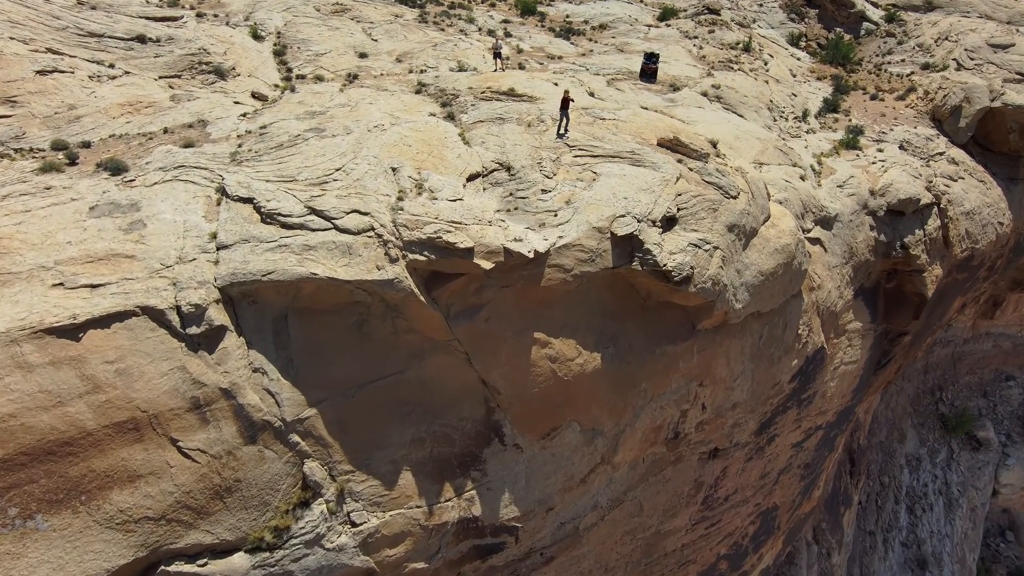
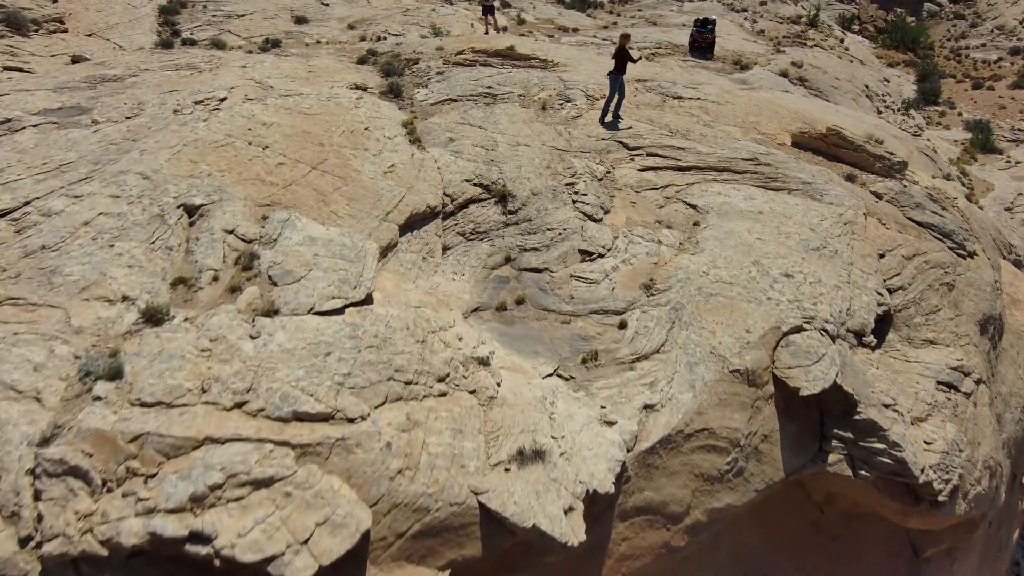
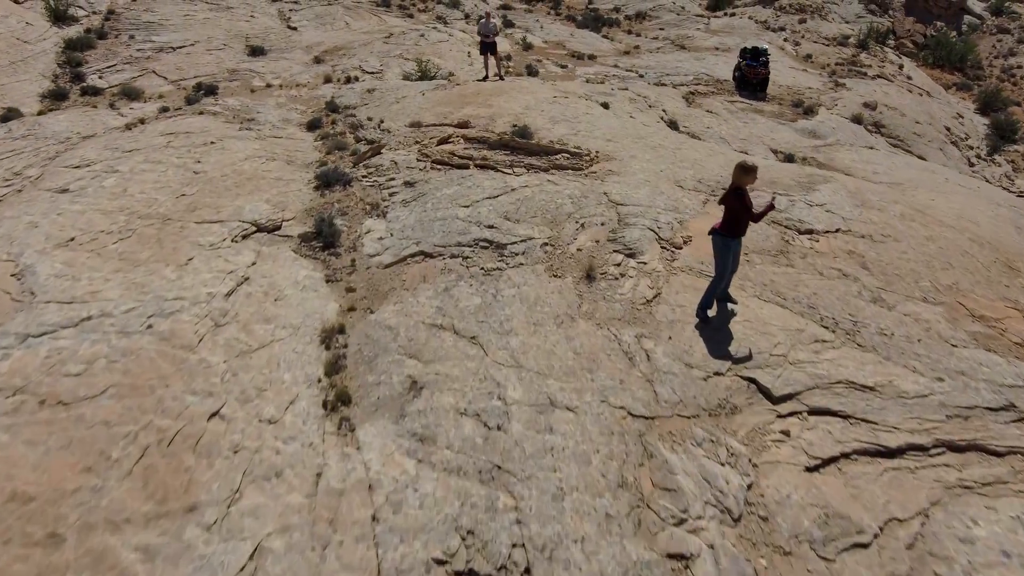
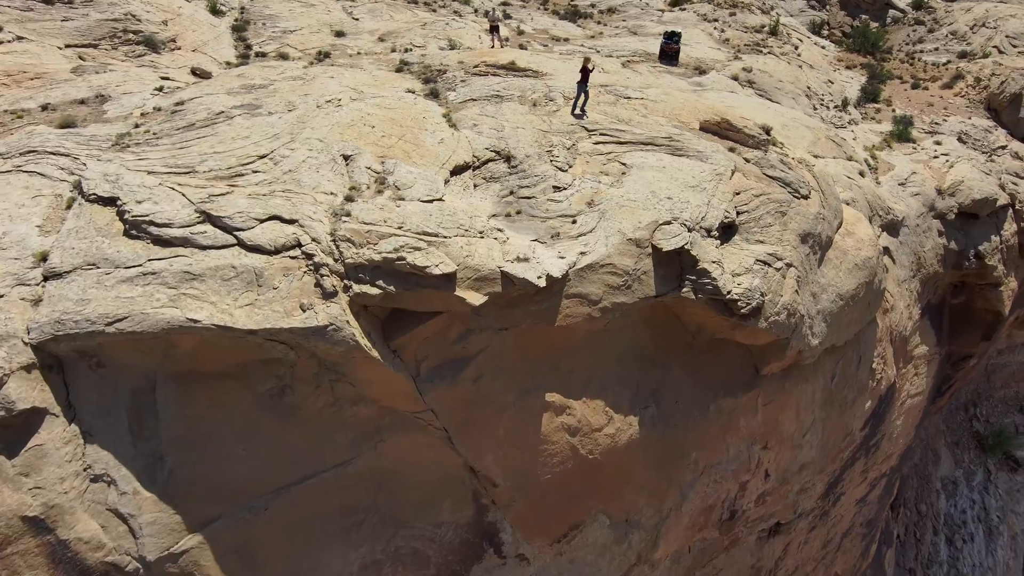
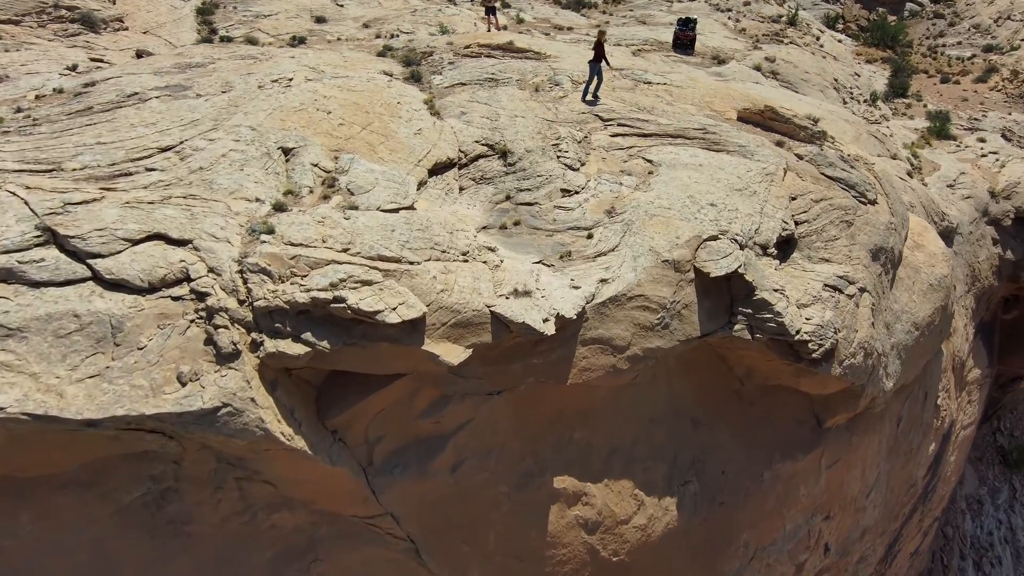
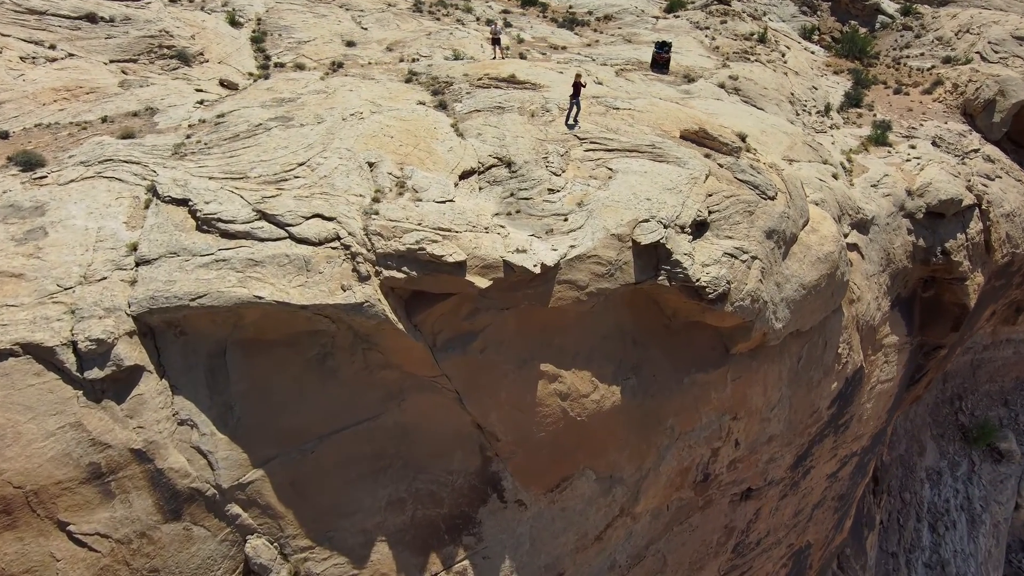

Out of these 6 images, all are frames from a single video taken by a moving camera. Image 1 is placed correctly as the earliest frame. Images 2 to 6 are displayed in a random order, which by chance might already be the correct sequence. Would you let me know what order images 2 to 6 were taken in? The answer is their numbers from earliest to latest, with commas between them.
6, 4, 5, 2, 3
